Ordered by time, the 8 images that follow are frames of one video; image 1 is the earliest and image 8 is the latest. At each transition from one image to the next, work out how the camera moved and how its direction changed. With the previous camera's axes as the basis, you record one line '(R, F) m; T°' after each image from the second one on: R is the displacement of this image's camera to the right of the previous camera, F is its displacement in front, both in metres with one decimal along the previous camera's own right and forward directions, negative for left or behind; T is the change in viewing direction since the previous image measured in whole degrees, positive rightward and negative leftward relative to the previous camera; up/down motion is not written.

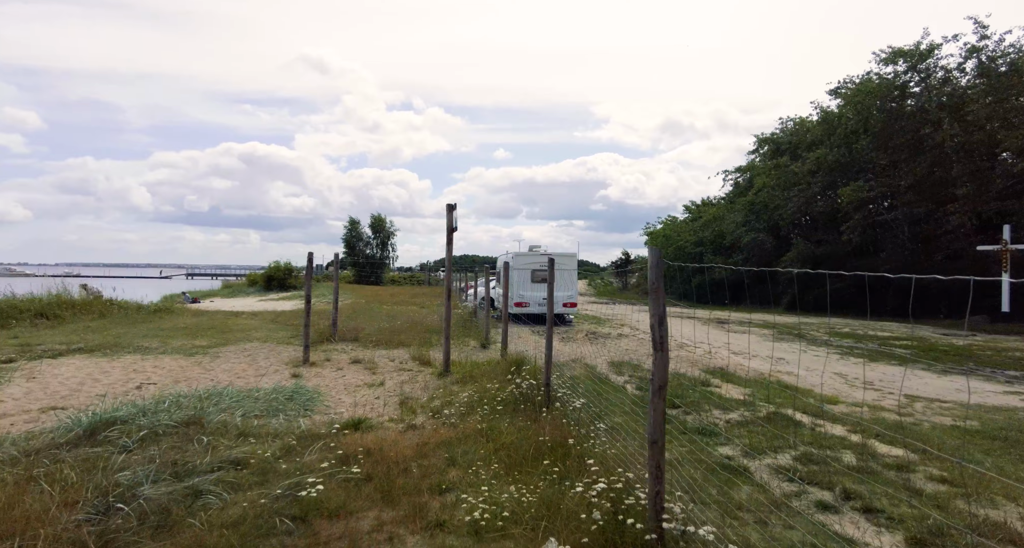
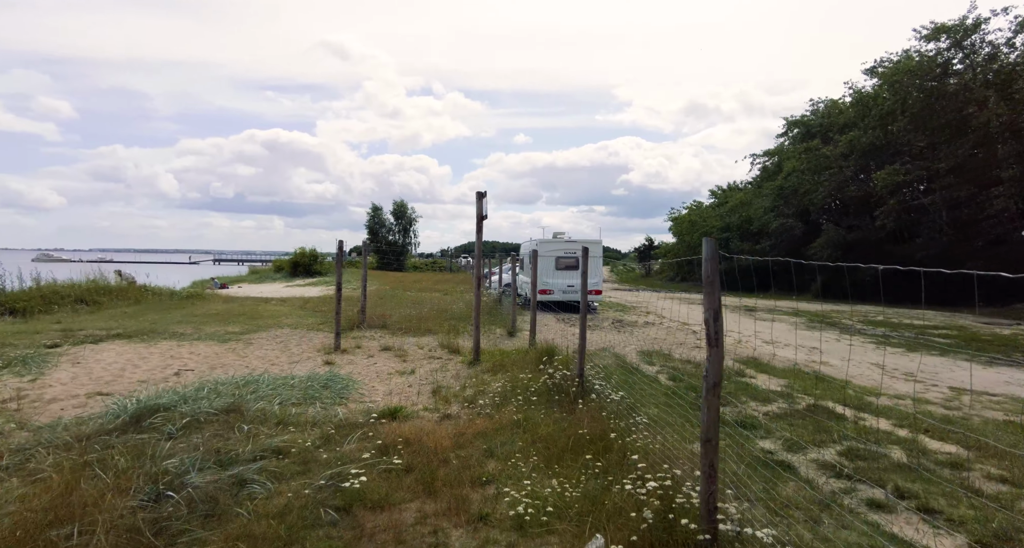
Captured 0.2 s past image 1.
(-0.1, +0.1) m; -2°
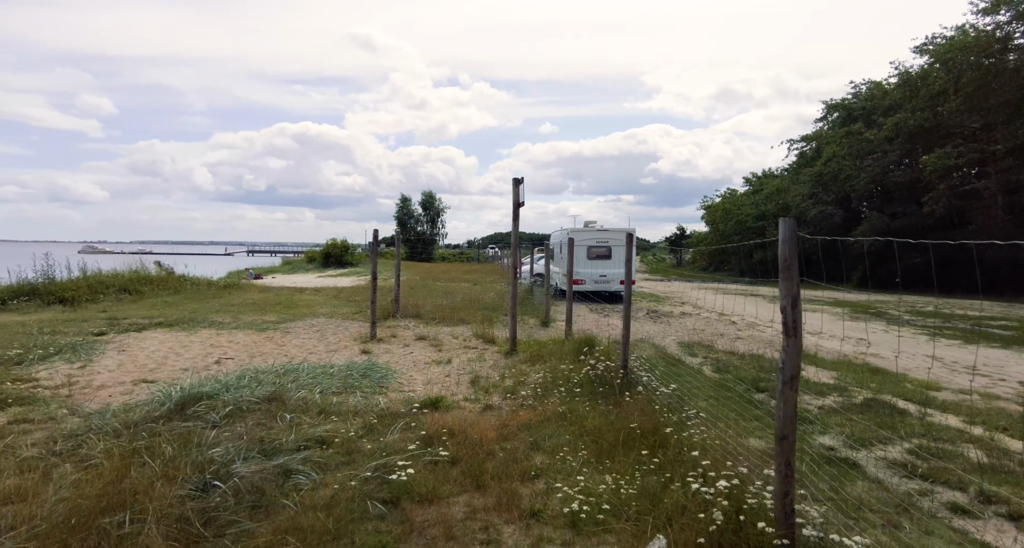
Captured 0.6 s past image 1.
(-0.1, +0.2) m; -3°
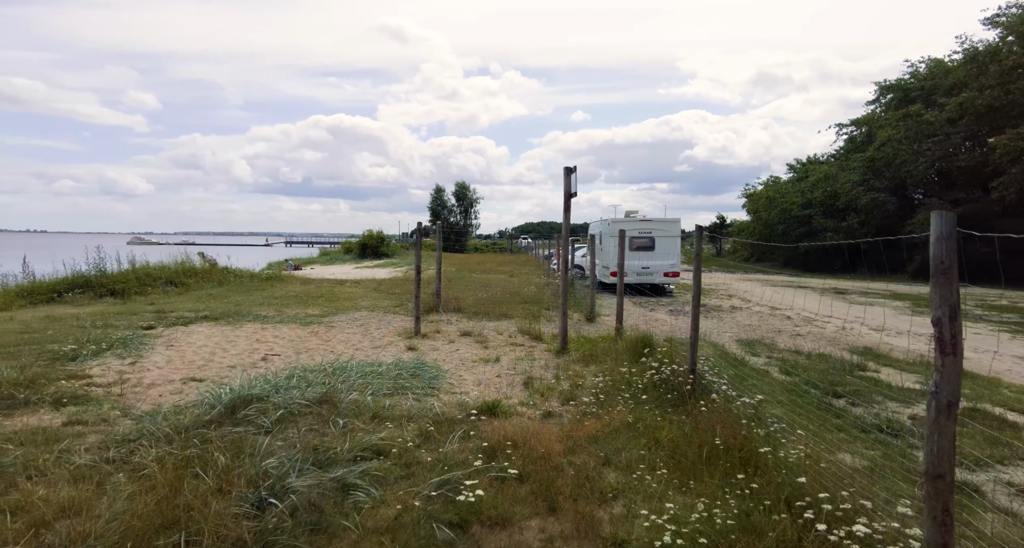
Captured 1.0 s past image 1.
(-0.2, +0.3) m; -3°
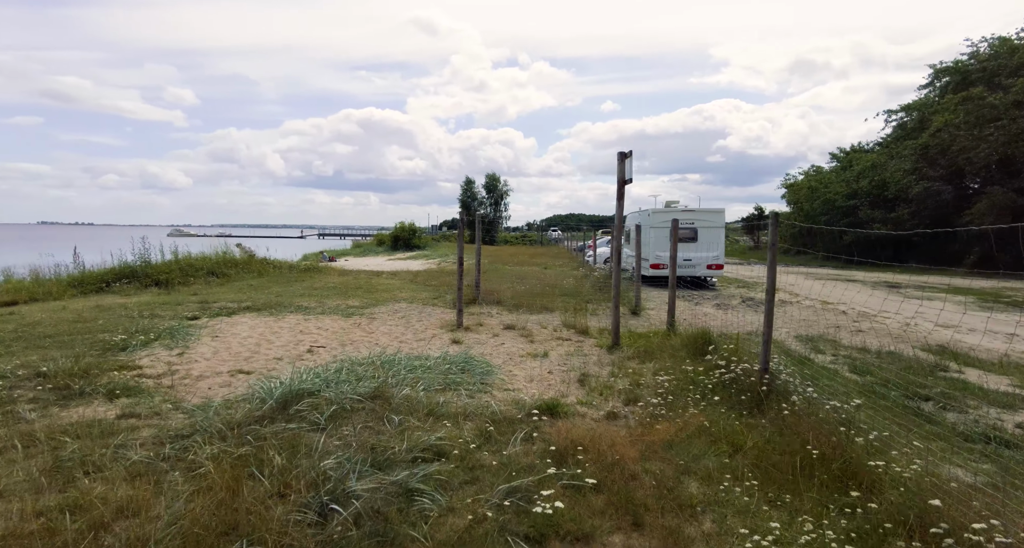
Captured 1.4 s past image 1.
(-0.3, +0.3) m; -3°
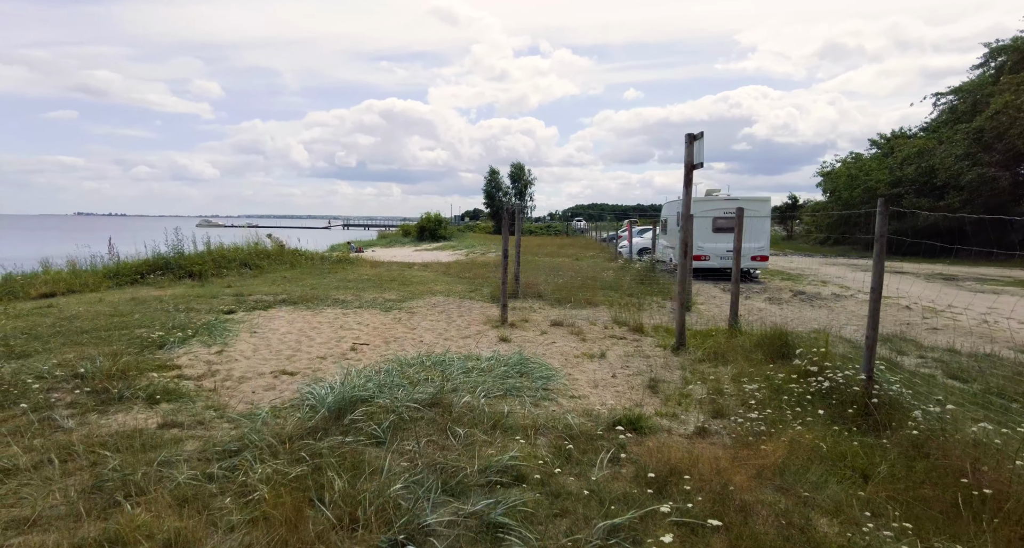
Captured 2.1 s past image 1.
(-0.4, +0.4) m; -2°
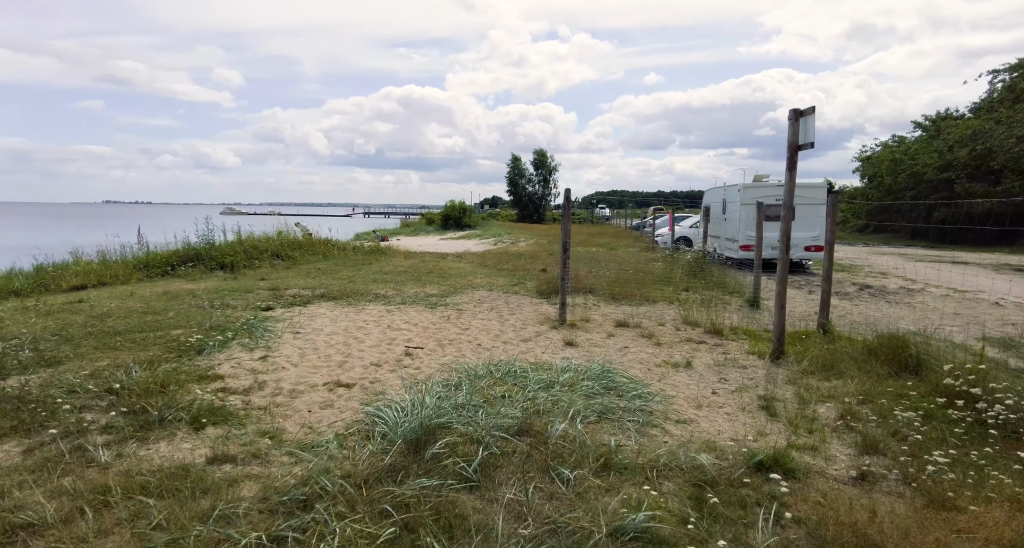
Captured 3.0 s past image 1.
(-0.6, +0.7) m; -2°
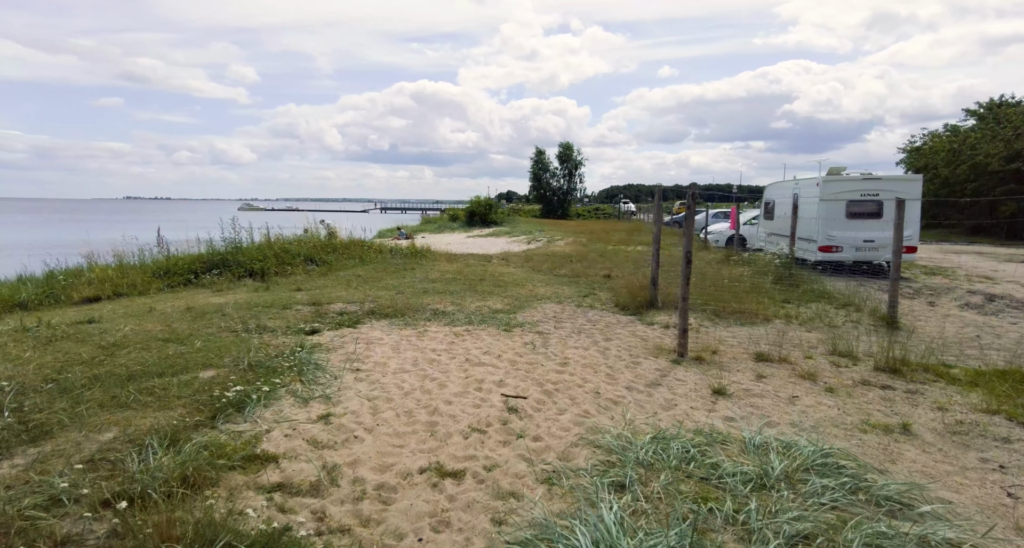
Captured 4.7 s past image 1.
(-1.0, +1.5) m; -2°
